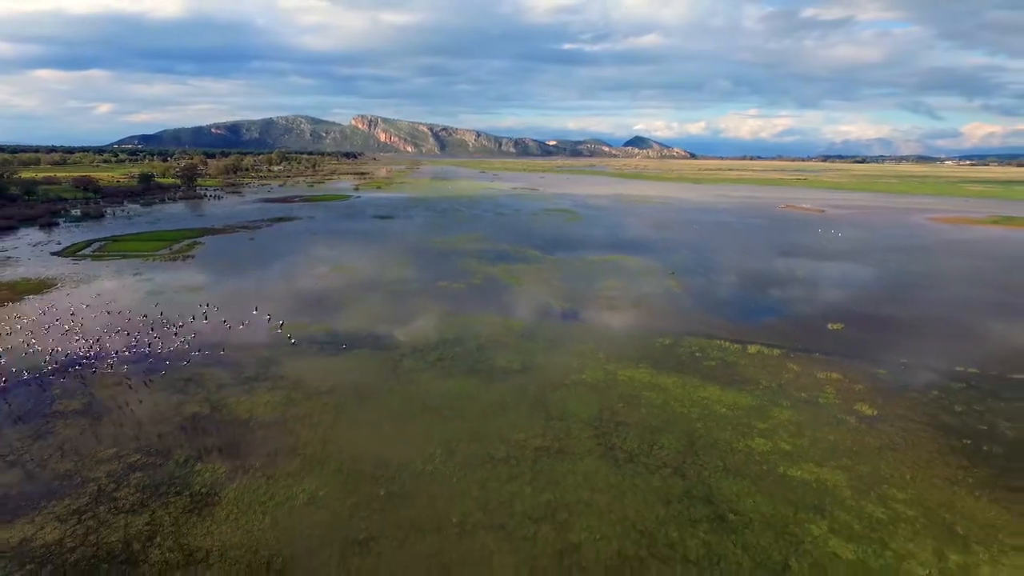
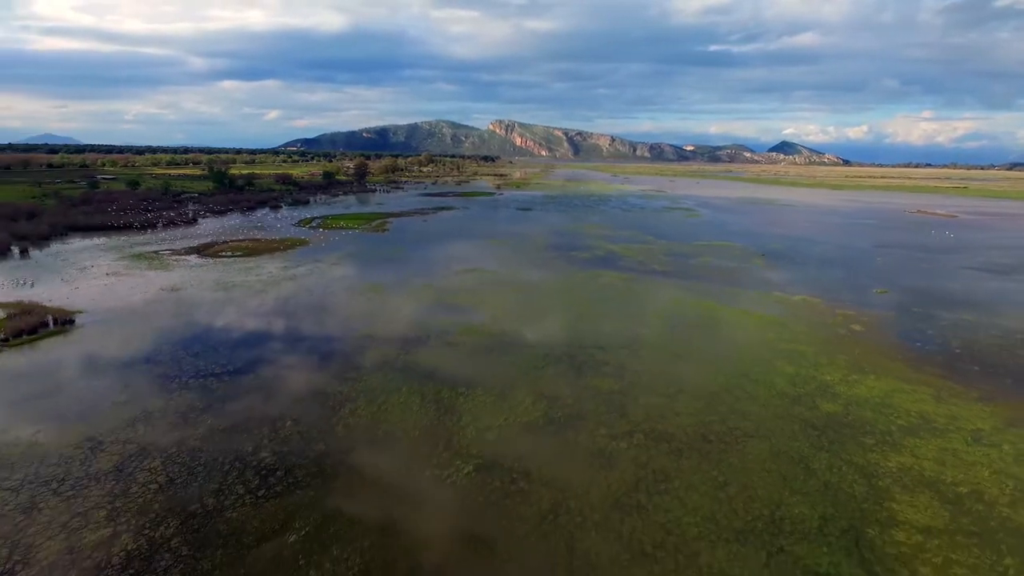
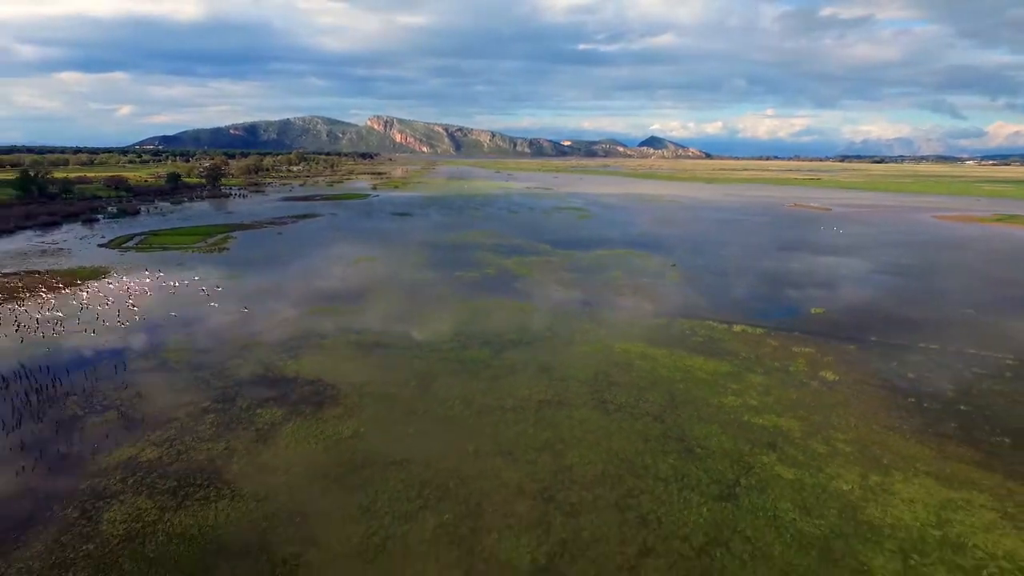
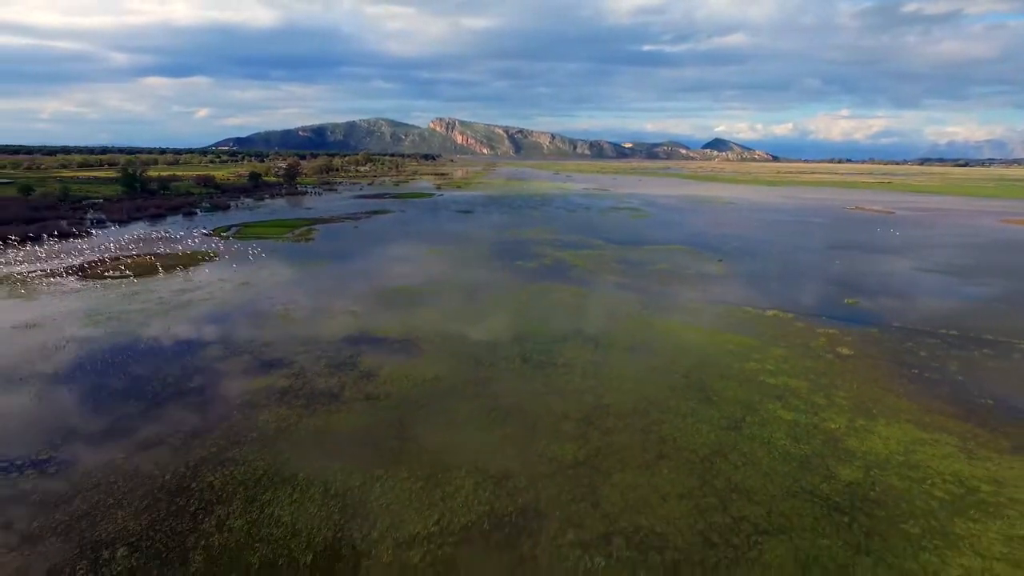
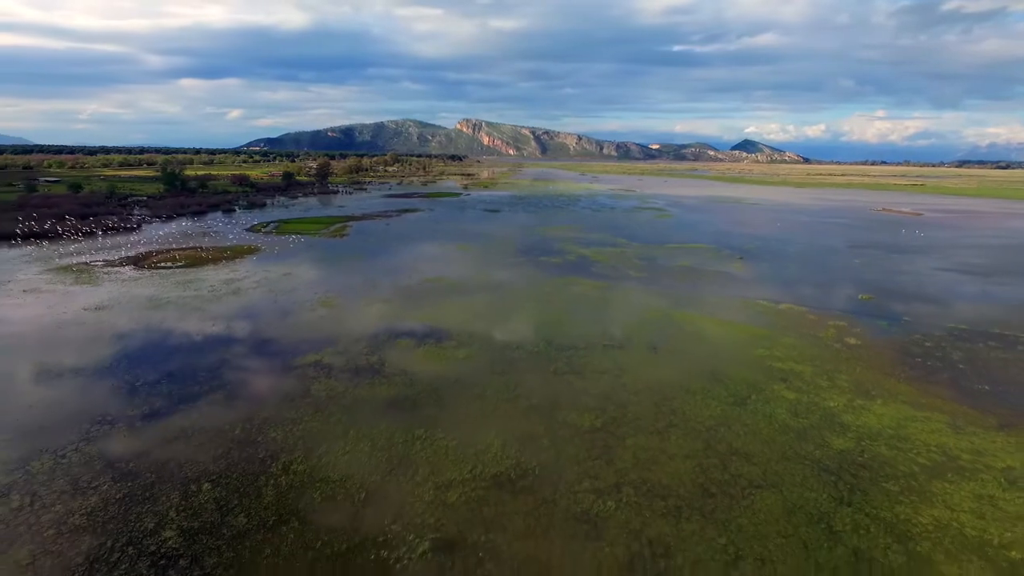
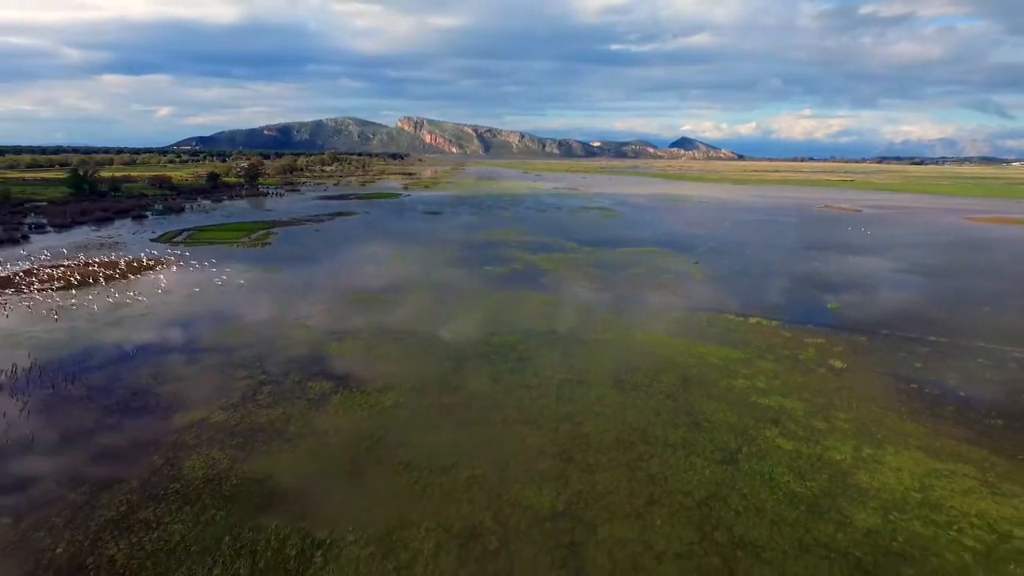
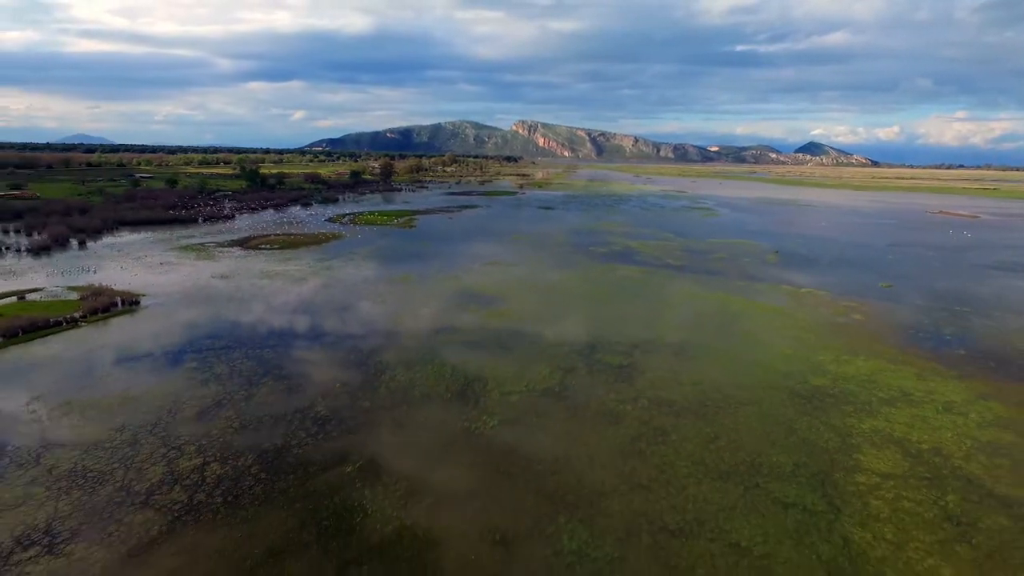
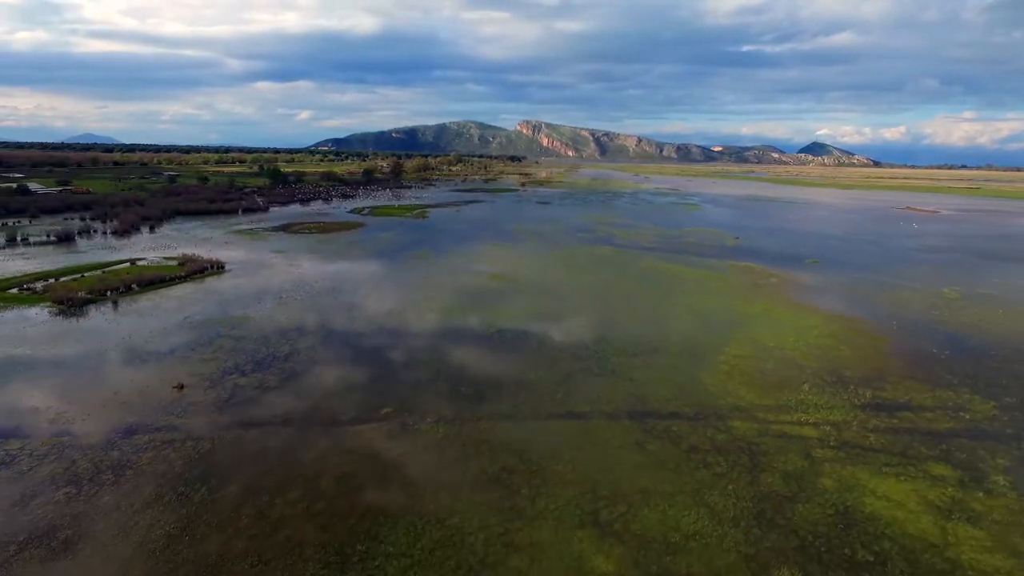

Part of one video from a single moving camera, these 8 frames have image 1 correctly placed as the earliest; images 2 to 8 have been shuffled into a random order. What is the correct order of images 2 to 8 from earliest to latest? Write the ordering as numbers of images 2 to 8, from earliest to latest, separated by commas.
3, 6, 4, 5, 2, 7, 8
